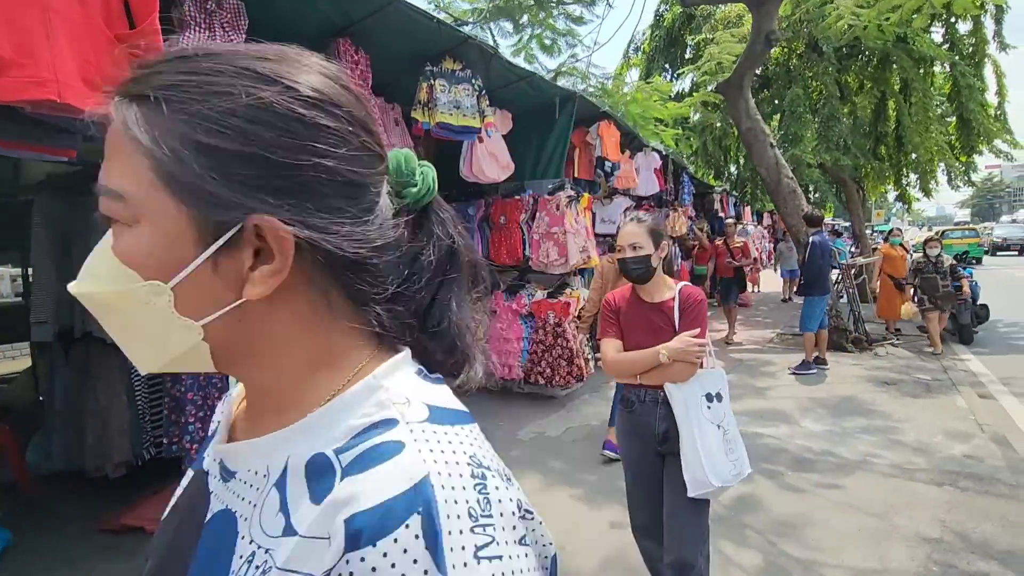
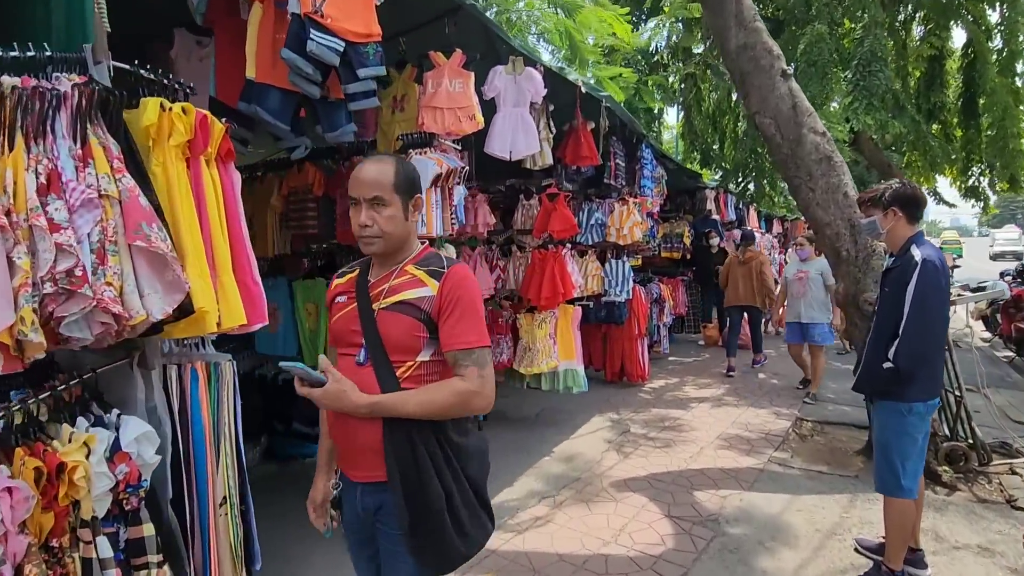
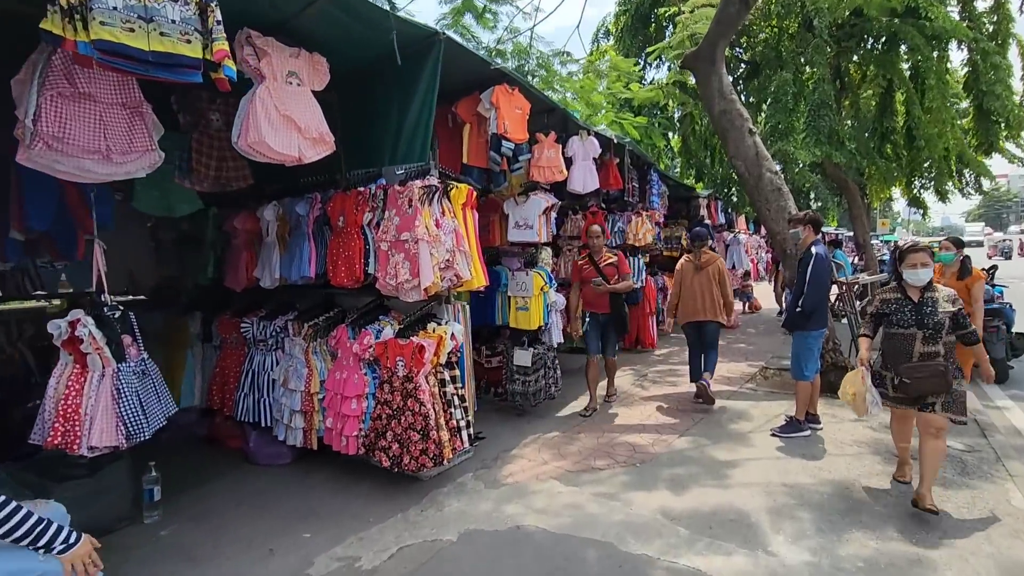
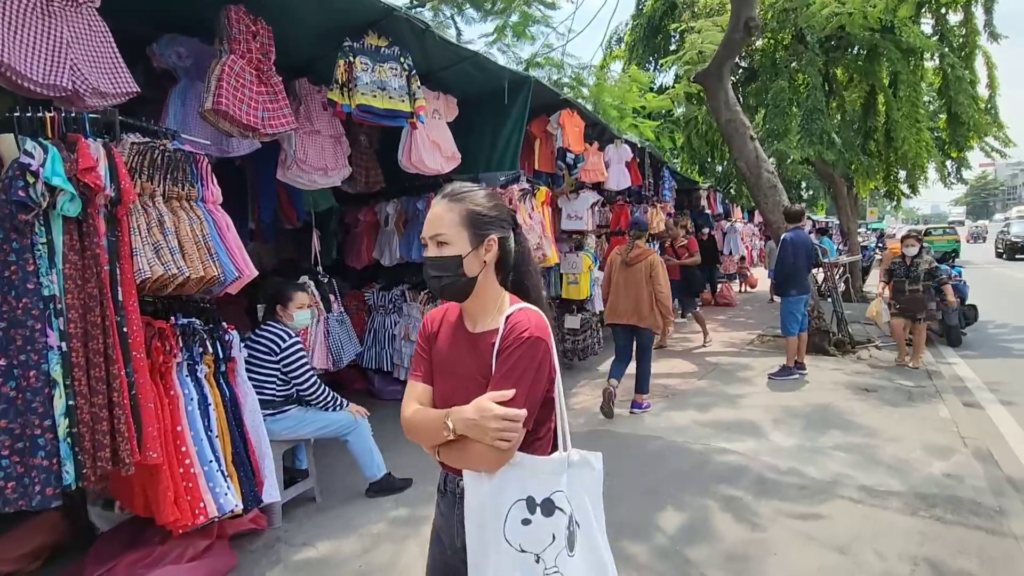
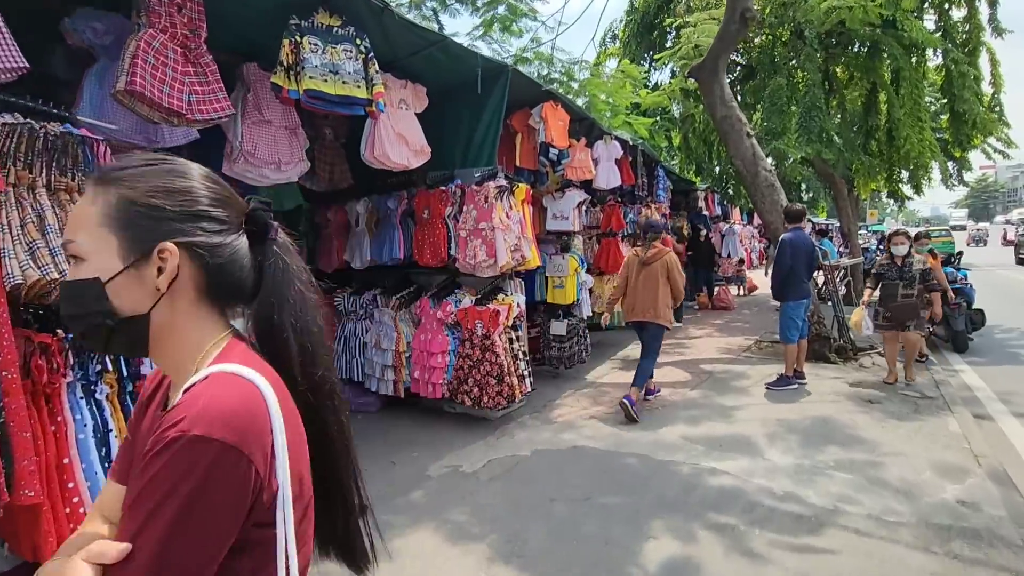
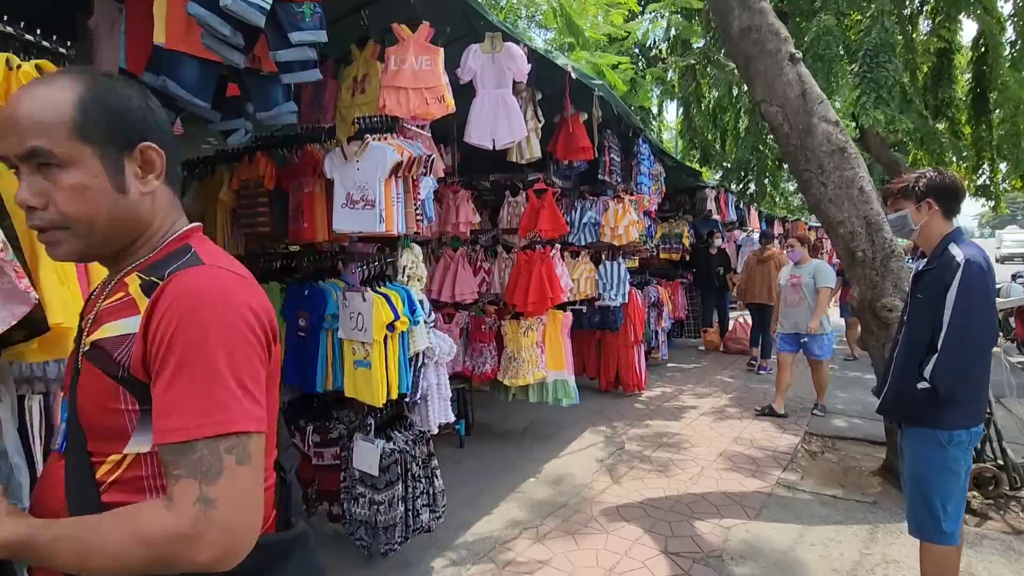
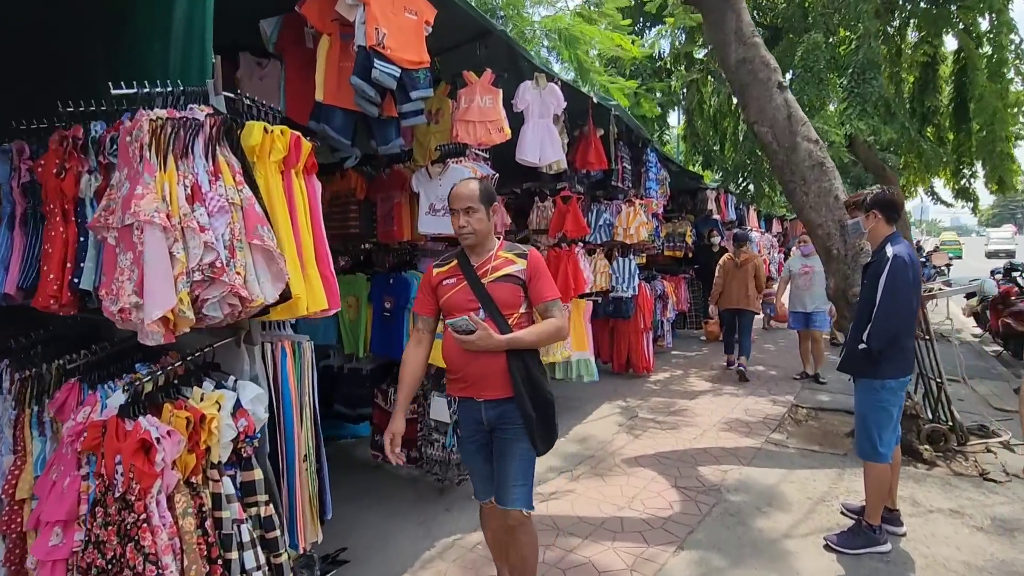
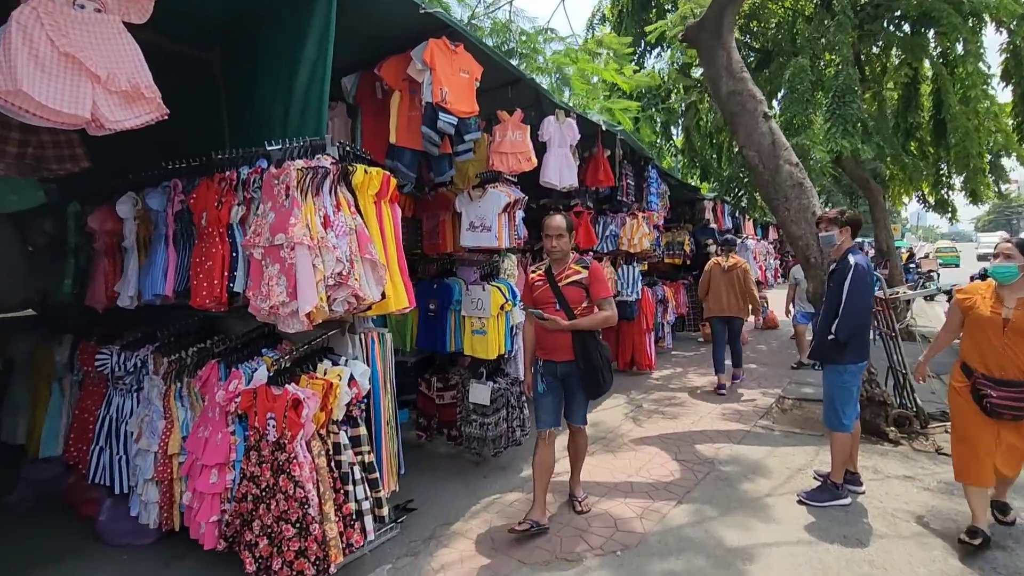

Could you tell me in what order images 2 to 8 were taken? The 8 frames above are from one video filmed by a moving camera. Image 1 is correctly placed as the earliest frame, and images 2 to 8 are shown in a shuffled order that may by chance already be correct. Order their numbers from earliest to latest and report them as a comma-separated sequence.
4, 5, 3, 8, 7, 2, 6
